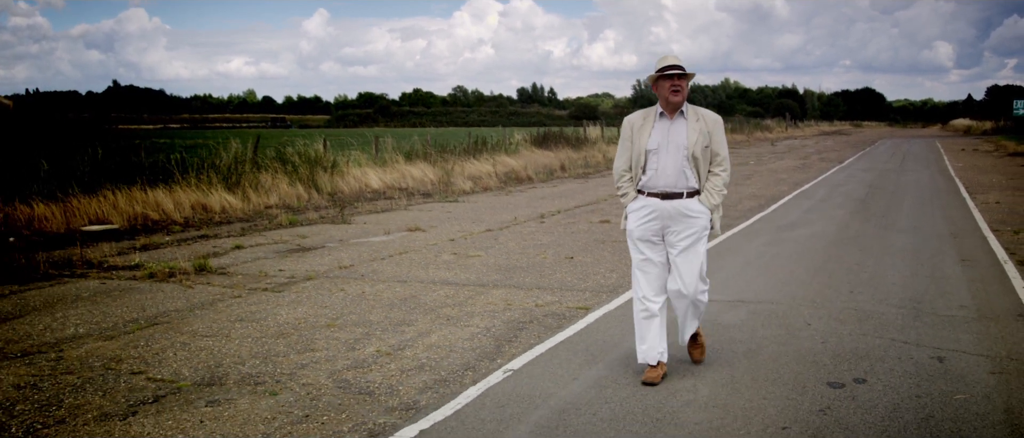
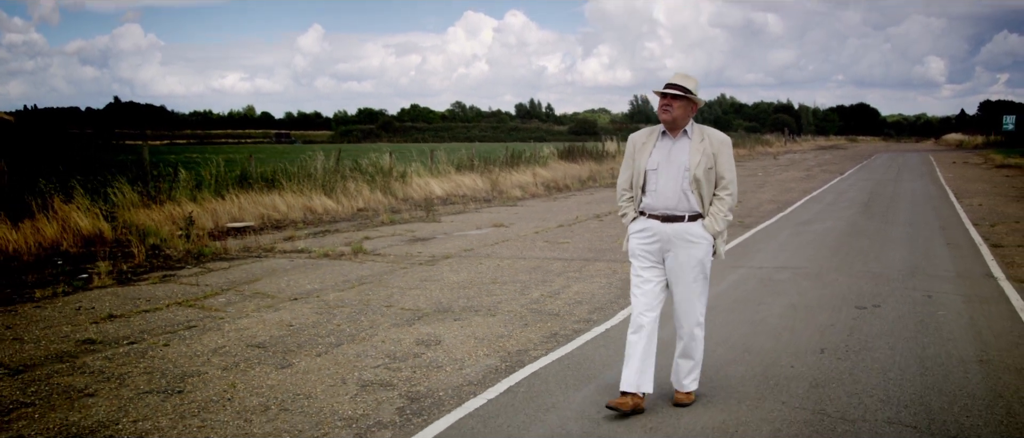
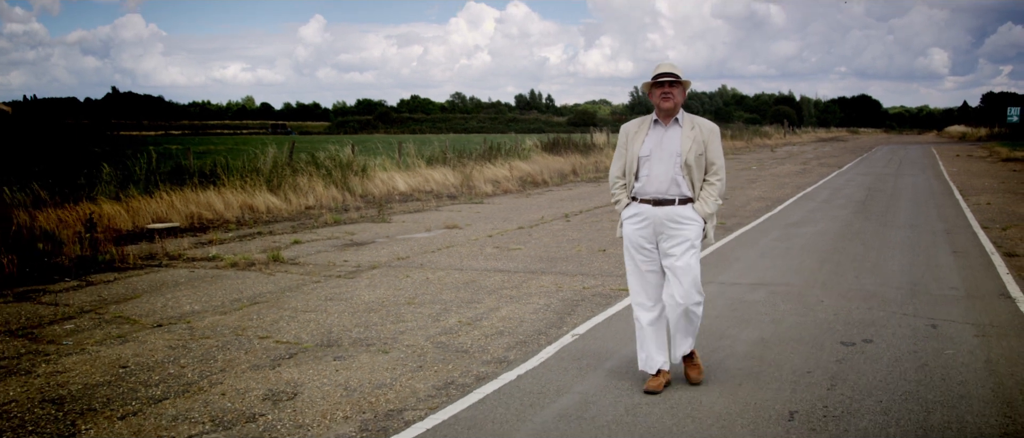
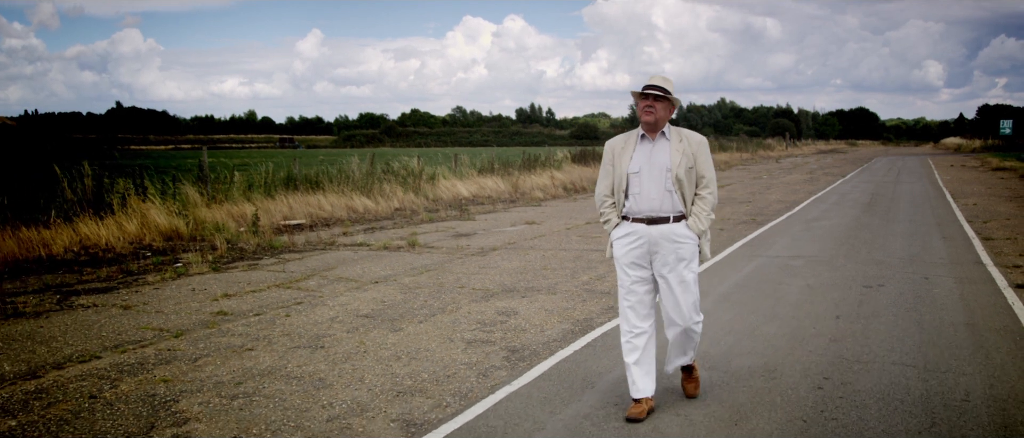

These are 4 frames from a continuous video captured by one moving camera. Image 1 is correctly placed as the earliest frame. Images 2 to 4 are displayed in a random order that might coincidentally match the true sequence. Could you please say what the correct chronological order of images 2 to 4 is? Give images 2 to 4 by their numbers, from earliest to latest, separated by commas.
3, 2, 4
